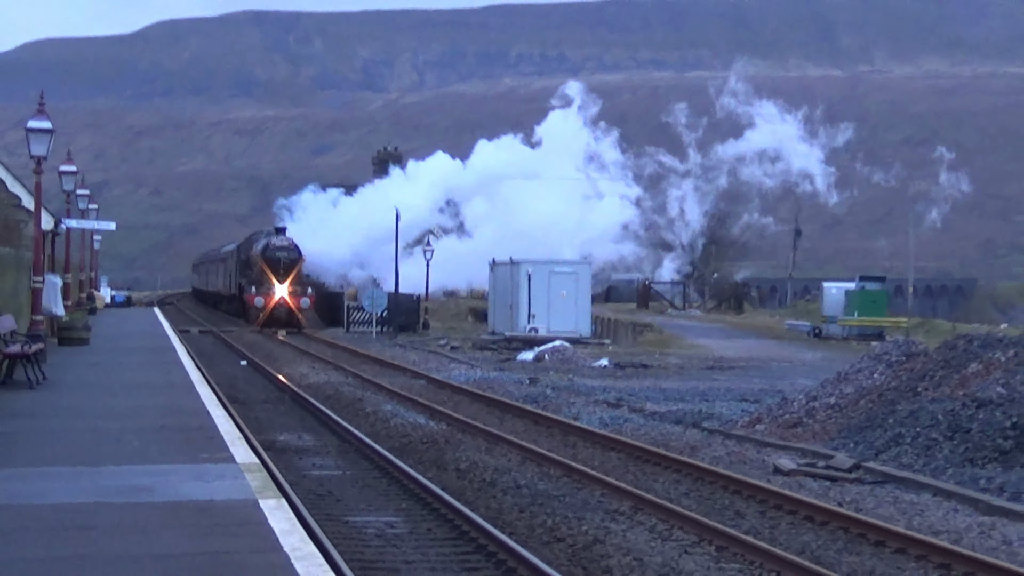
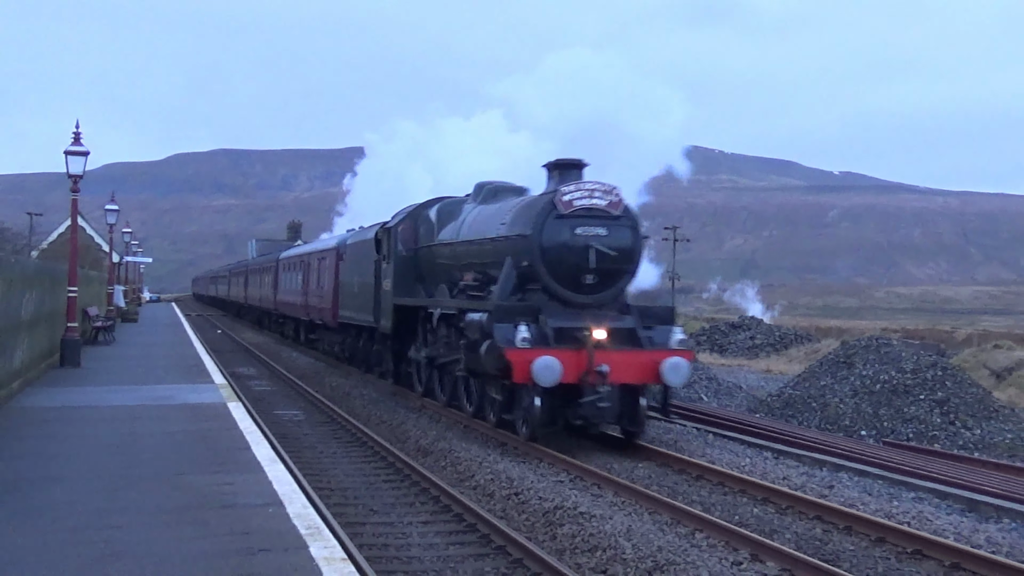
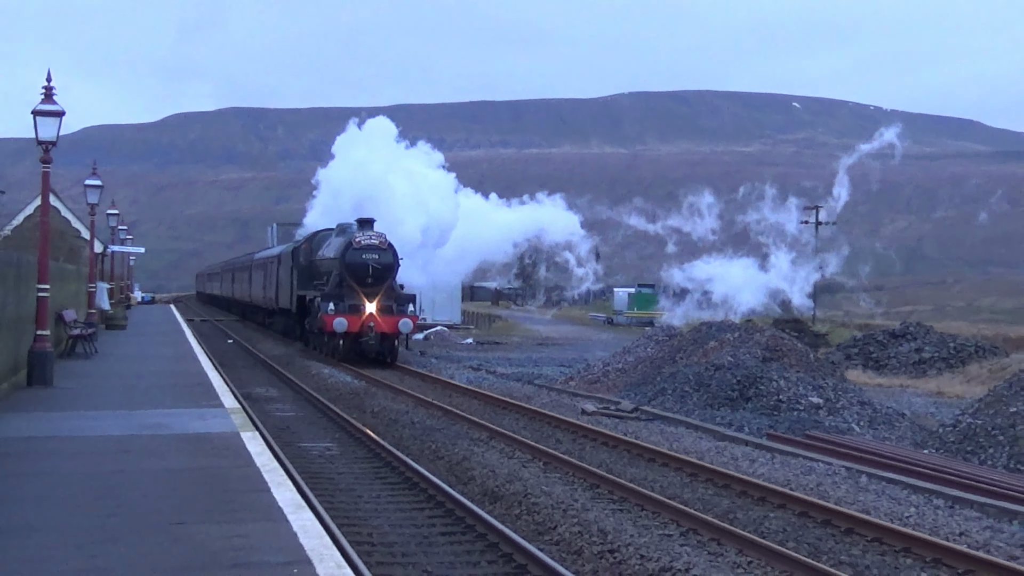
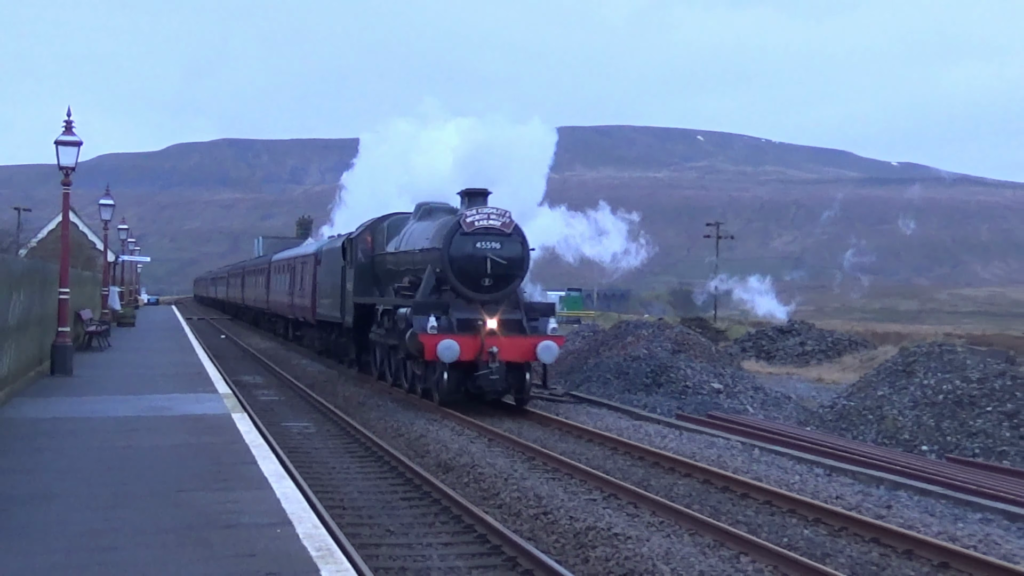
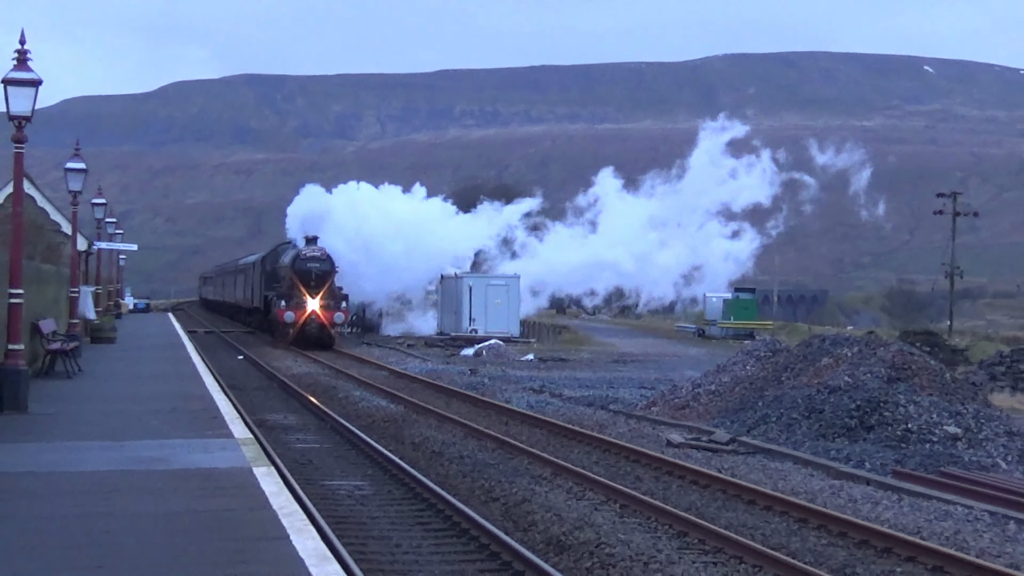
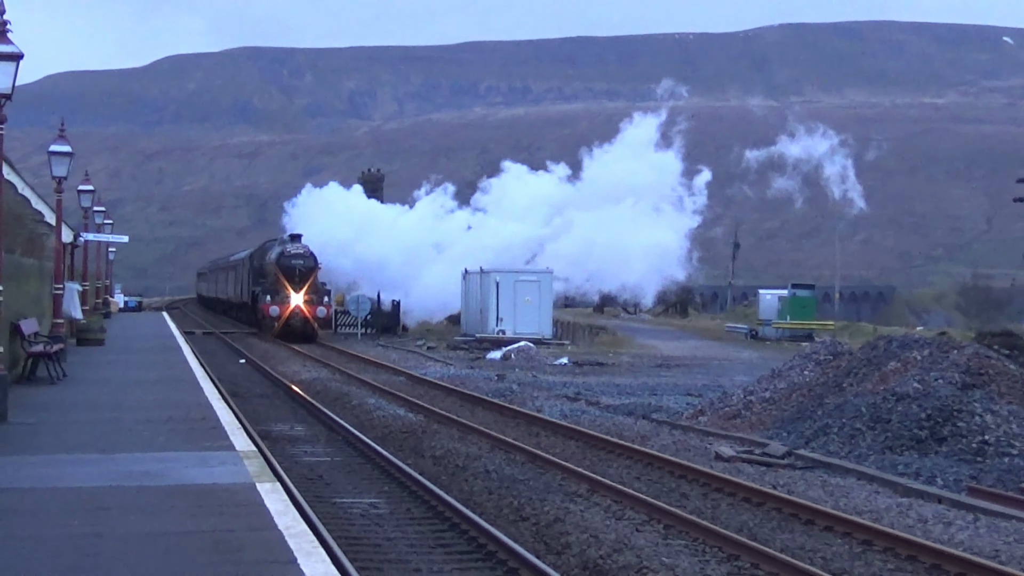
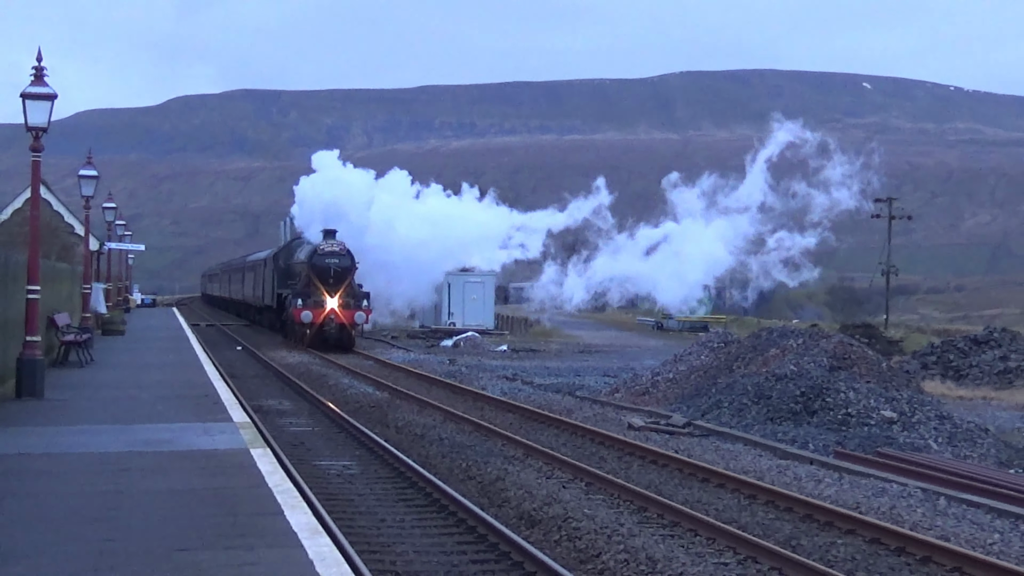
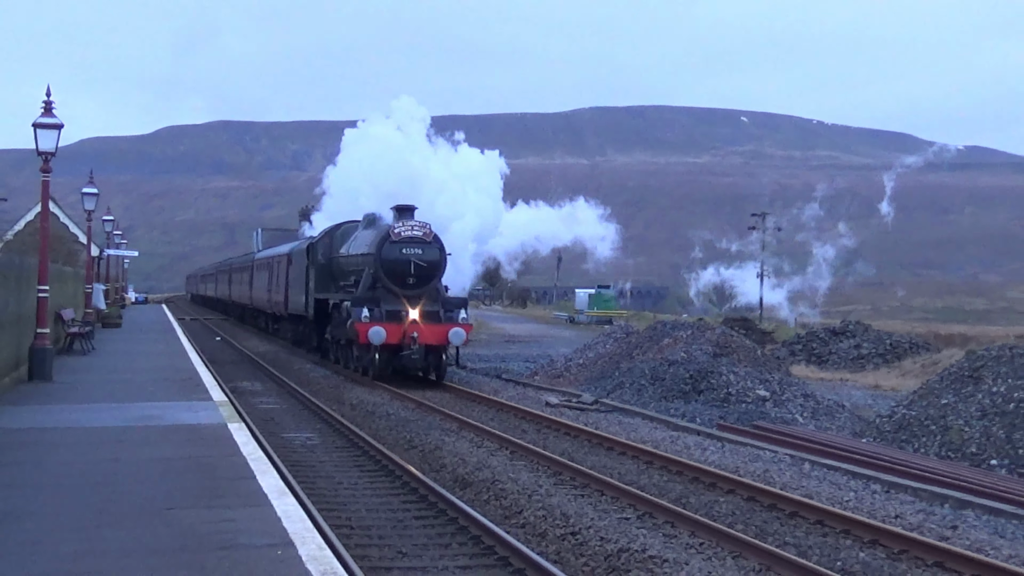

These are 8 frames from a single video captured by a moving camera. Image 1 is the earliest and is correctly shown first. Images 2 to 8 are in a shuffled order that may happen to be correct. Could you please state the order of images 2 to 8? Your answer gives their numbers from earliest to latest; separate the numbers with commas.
6, 5, 7, 3, 8, 4, 2
